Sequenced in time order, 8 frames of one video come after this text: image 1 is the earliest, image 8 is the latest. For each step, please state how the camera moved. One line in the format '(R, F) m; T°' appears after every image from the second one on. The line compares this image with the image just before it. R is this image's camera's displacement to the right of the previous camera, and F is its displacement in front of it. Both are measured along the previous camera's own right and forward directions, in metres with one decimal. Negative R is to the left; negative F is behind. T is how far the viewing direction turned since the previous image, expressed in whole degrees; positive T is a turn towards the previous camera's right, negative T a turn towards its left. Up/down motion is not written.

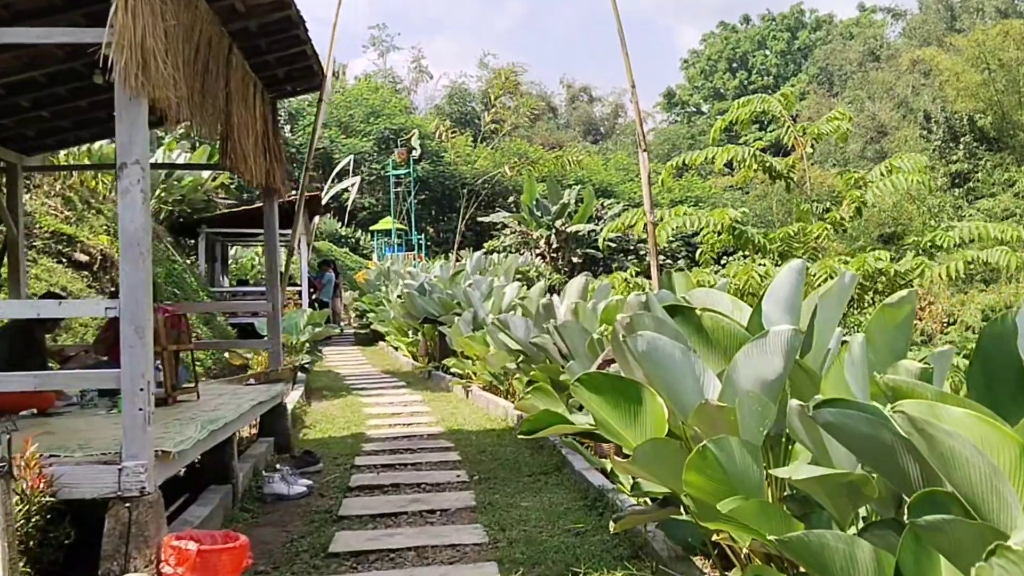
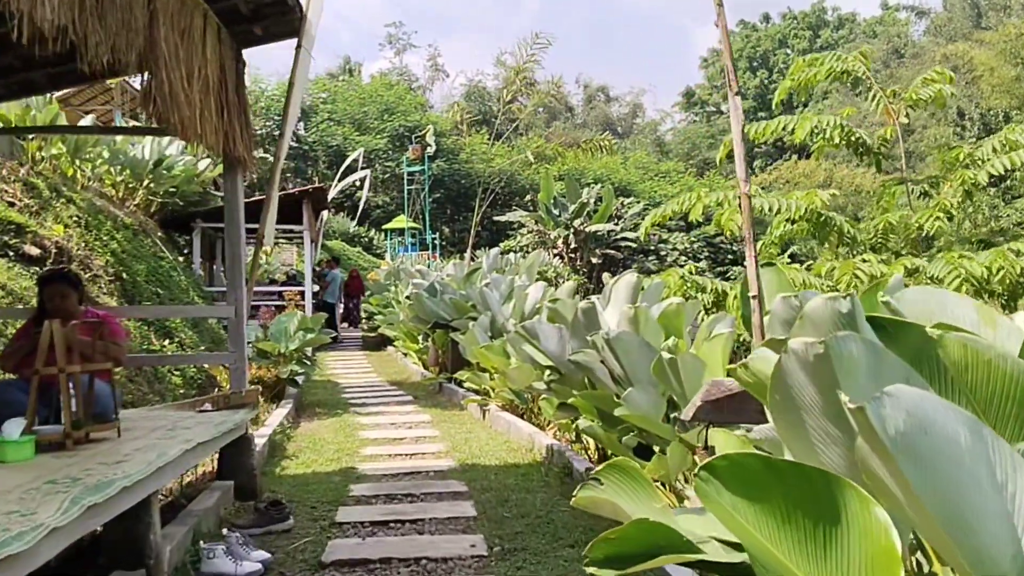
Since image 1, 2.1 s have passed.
(-0.1, +1.1) m; -1°
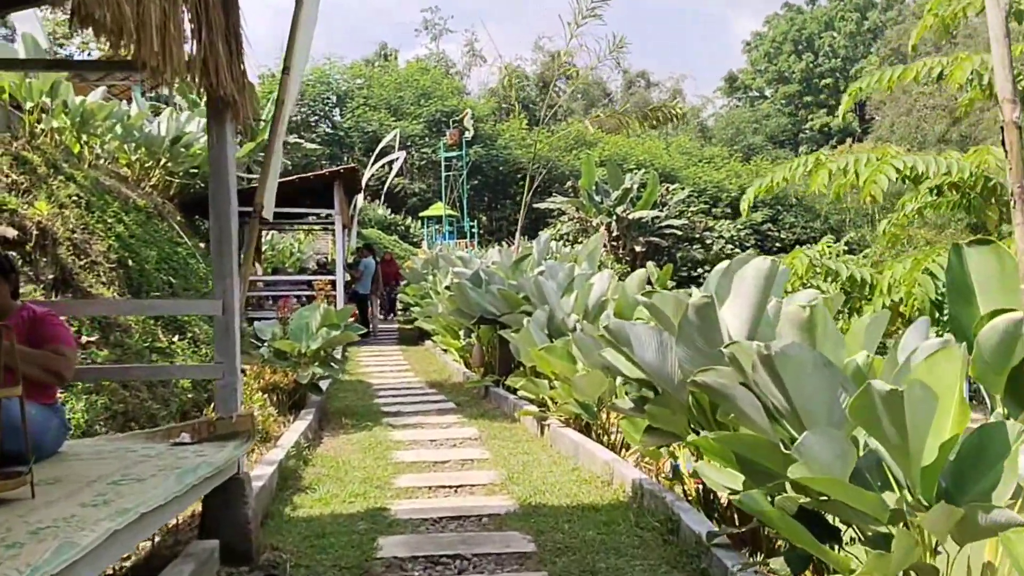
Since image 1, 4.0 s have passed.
(-0.1, +1.0) m; -2°
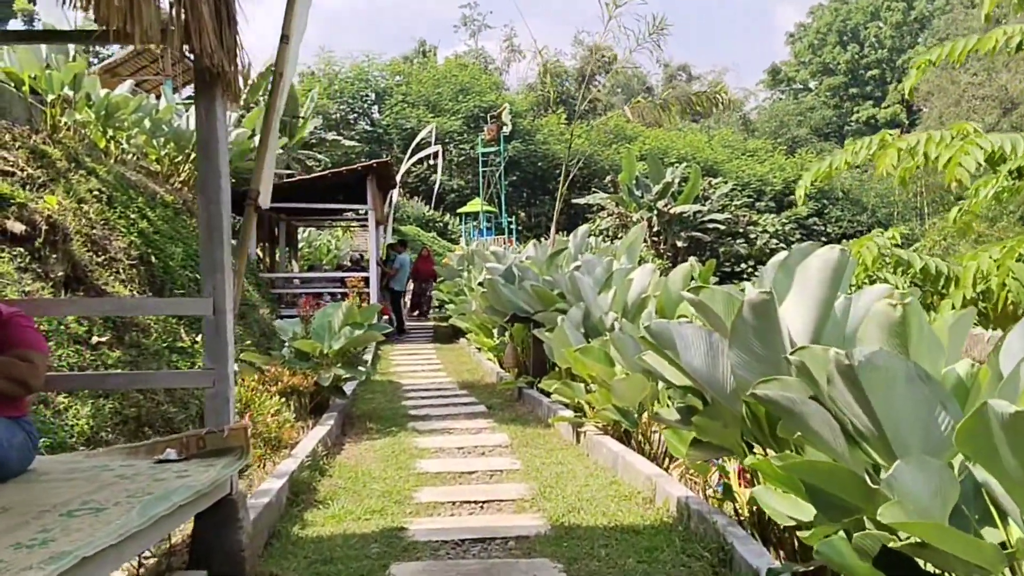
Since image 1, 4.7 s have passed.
(0.0, +0.3) m; -3°
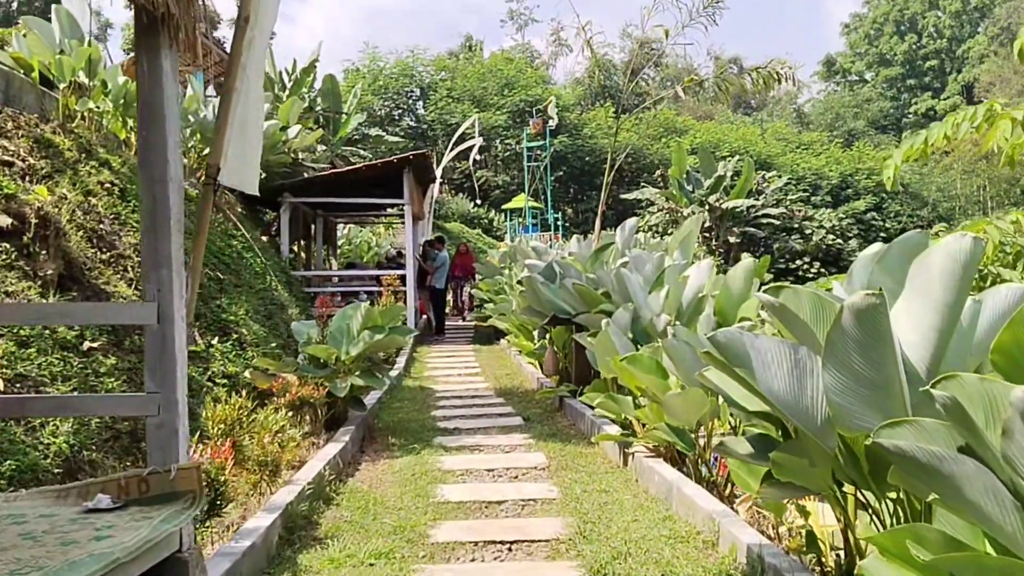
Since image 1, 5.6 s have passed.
(0.0, +0.5) m; -3°
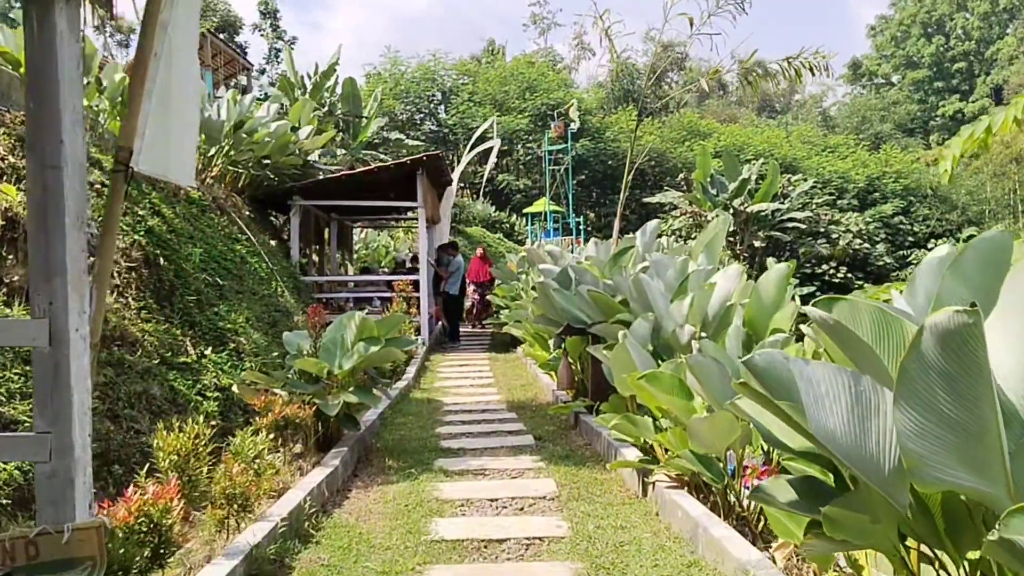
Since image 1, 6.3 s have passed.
(+0.1, +0.4) m; -1°
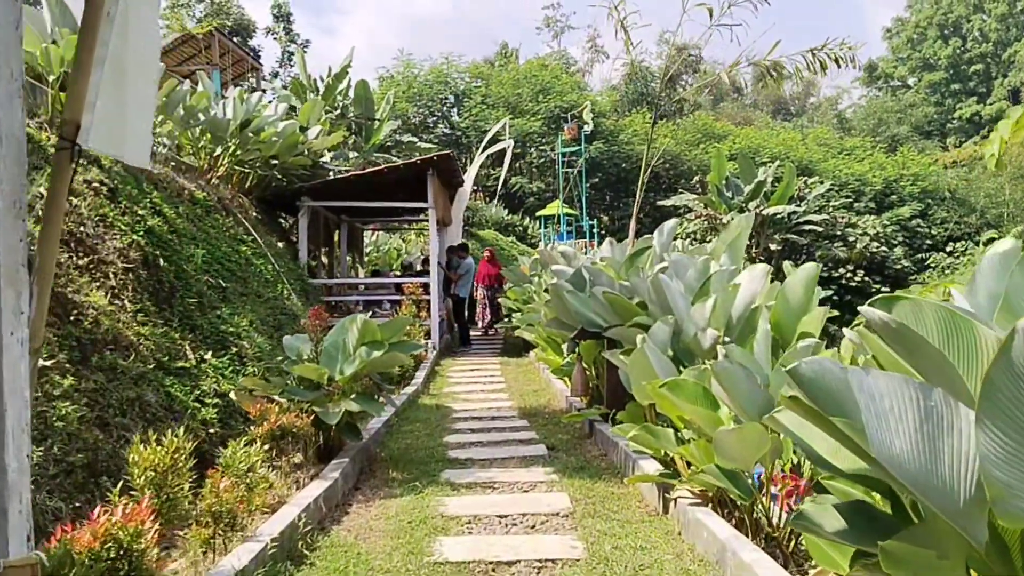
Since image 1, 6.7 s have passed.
(0.0, +0.2) m; -1°
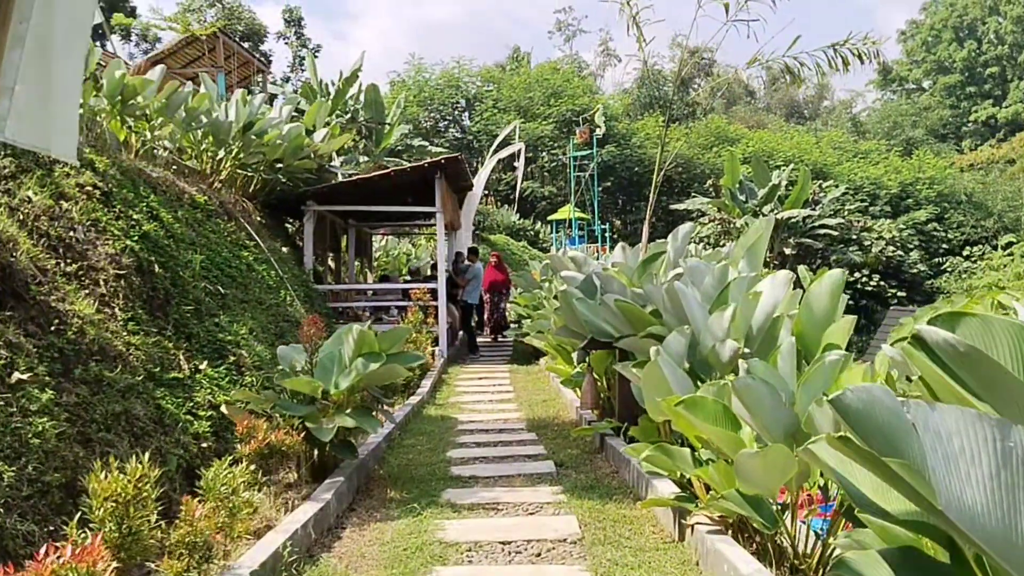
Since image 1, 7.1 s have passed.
(0.0, +0.2) m; -1°
